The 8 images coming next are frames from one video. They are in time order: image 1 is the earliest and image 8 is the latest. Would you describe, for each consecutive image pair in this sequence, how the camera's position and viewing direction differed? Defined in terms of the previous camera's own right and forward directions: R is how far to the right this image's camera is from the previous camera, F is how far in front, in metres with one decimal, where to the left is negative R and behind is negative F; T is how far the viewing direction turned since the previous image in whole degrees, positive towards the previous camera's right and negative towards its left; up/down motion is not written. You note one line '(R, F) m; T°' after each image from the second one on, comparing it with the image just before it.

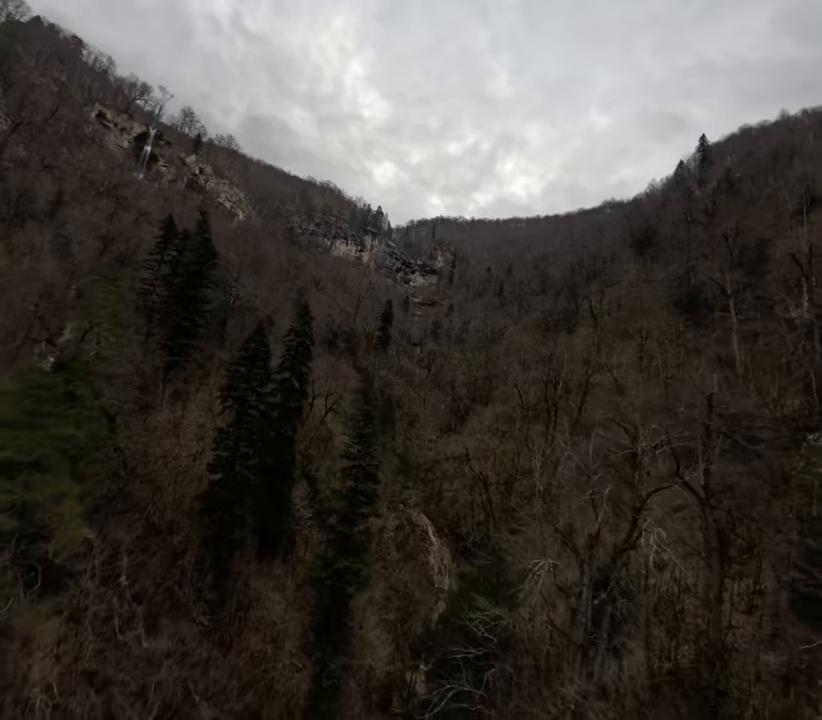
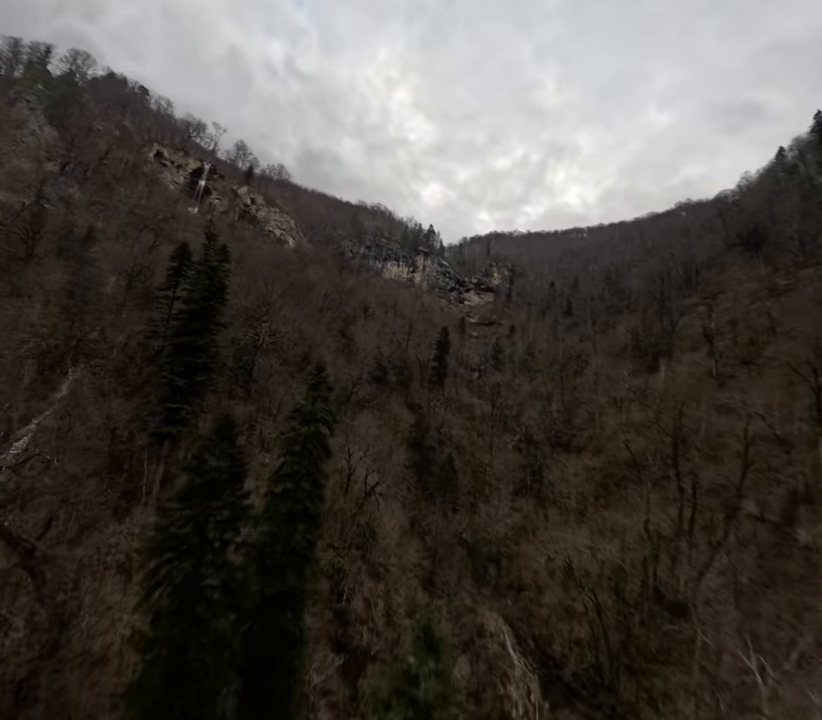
(-1.3, +12.1) m; -8°
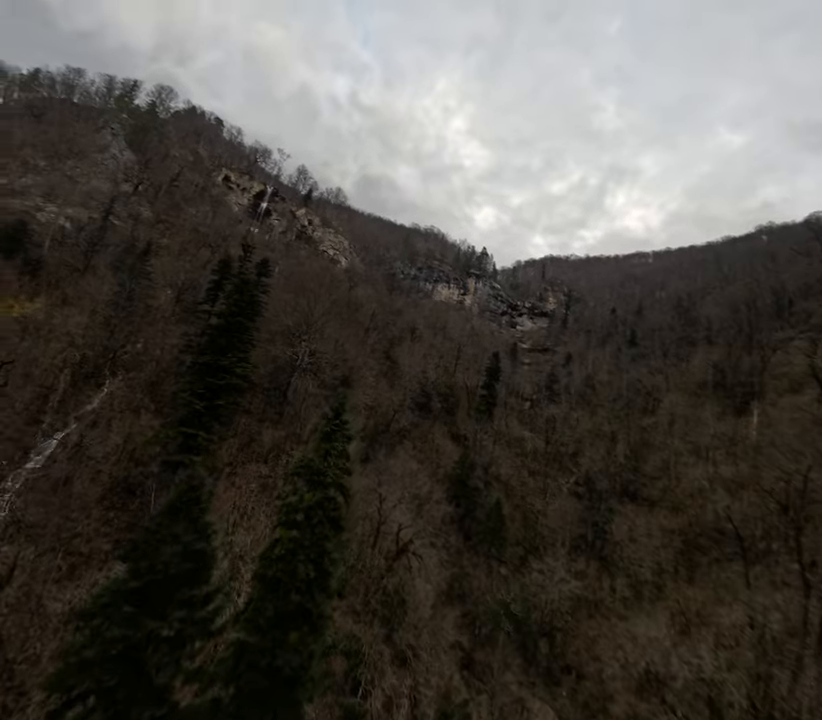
(-0.1, +4.8) m; -7°
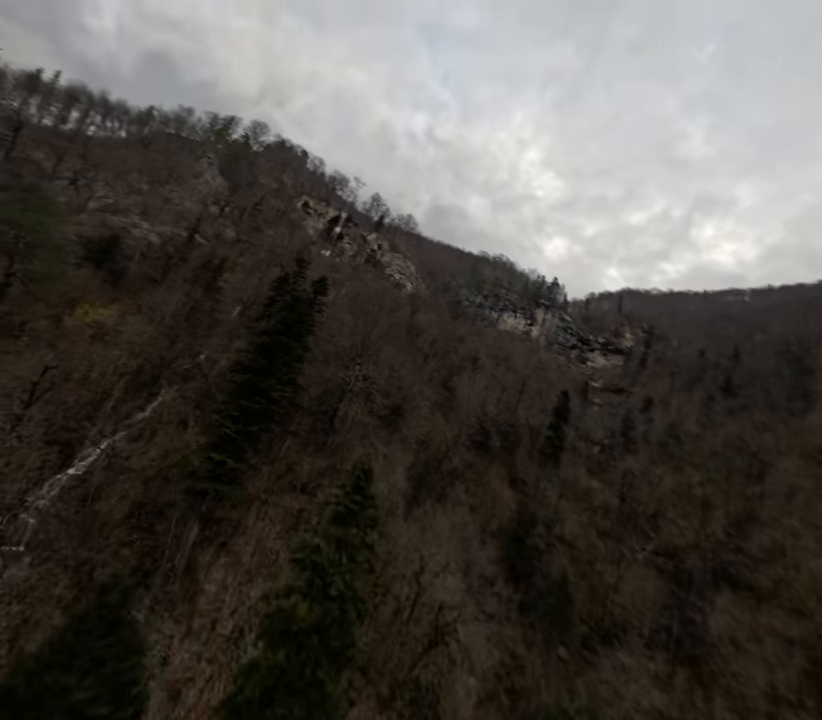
(0.0, +4.0) m; -9°
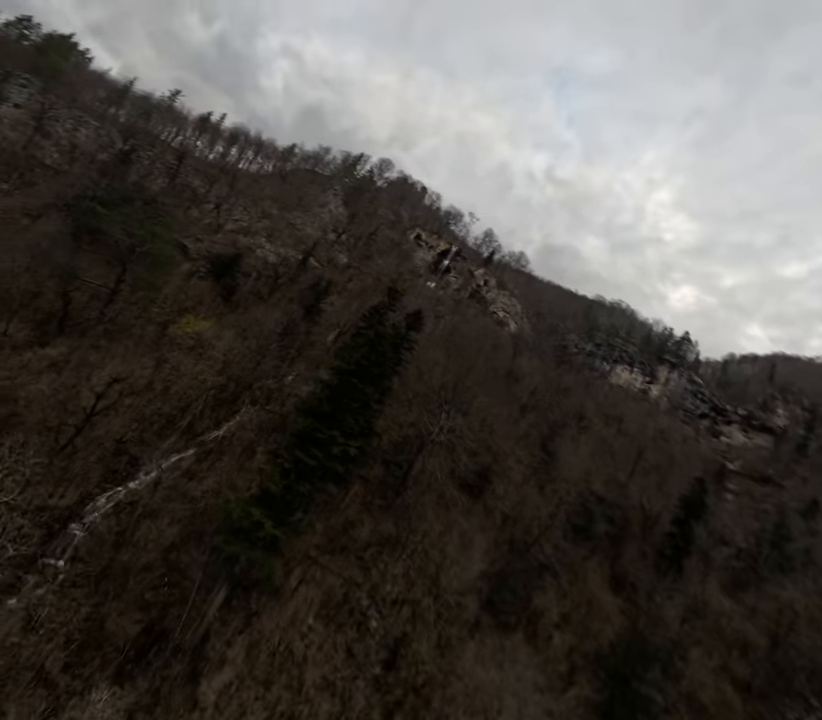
(-0.5, +5.6) m; -14°
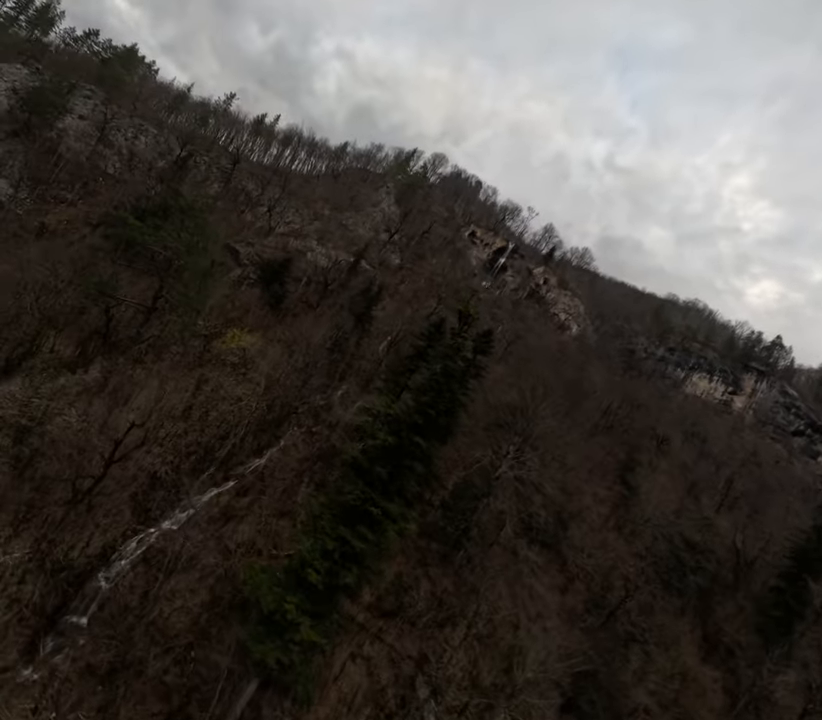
(-1.3, +4.8) m; -7°
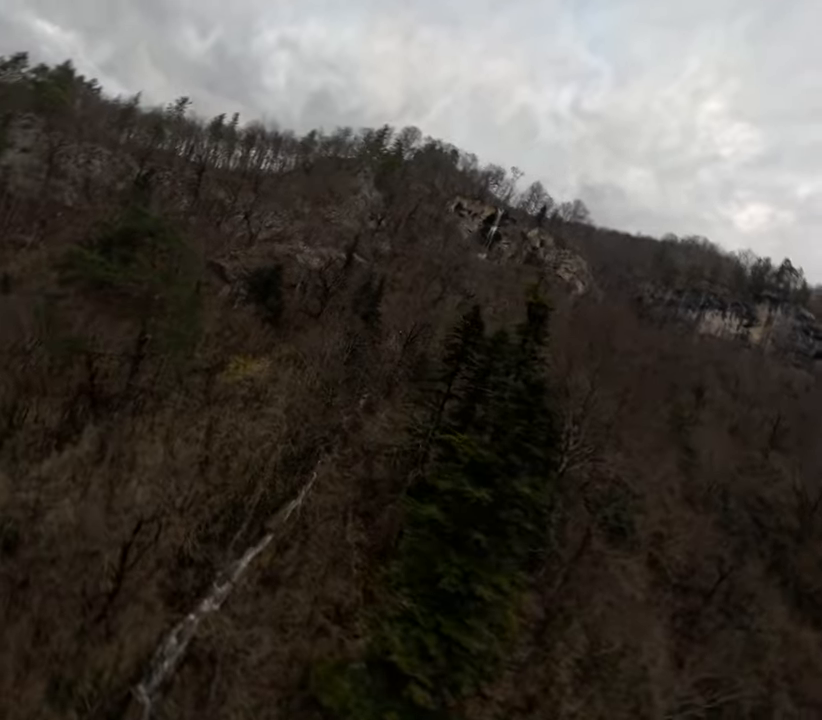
(-2.3, +4.2) m; 0°
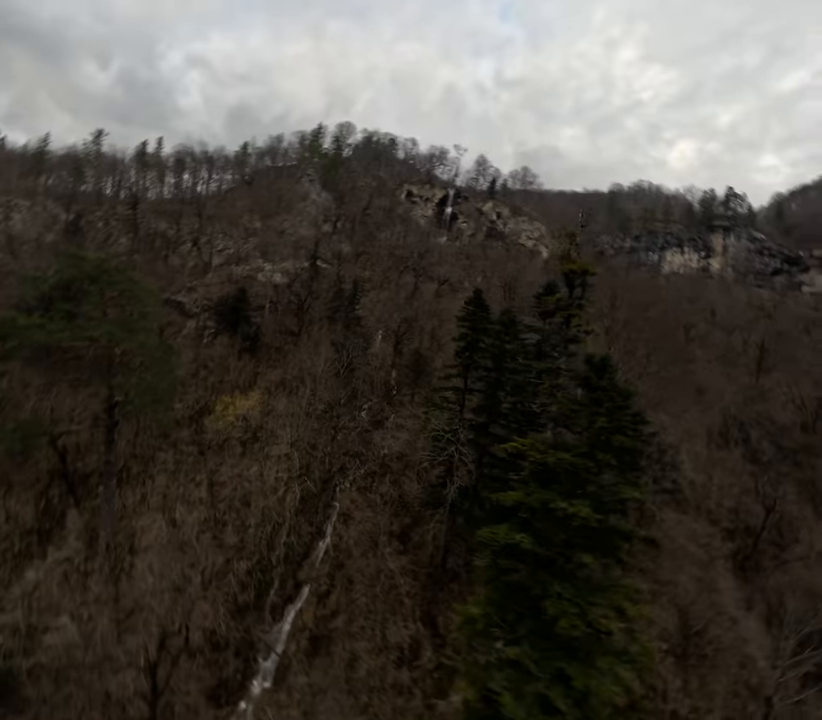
(-1.7, +2.4) m; +3°
